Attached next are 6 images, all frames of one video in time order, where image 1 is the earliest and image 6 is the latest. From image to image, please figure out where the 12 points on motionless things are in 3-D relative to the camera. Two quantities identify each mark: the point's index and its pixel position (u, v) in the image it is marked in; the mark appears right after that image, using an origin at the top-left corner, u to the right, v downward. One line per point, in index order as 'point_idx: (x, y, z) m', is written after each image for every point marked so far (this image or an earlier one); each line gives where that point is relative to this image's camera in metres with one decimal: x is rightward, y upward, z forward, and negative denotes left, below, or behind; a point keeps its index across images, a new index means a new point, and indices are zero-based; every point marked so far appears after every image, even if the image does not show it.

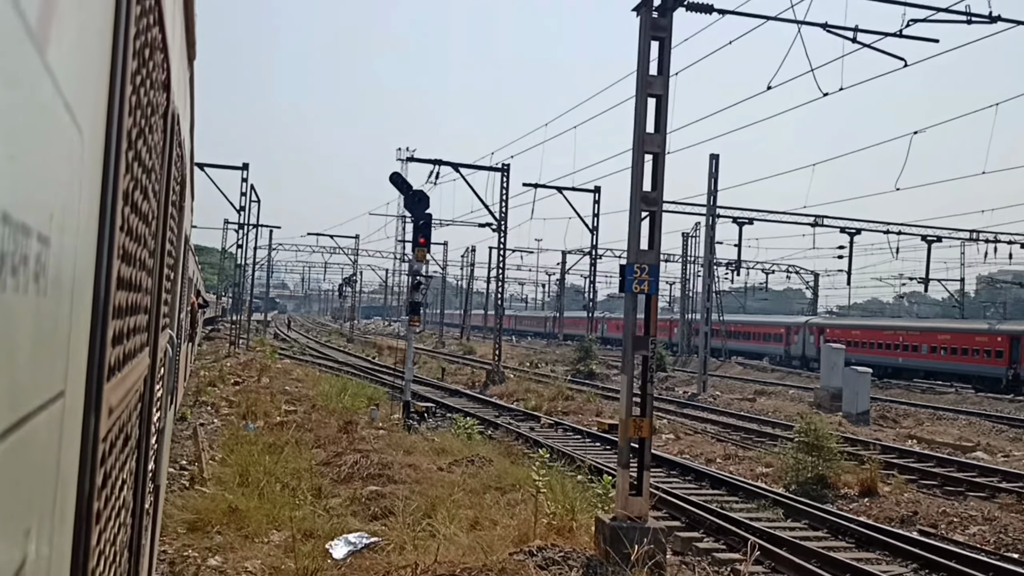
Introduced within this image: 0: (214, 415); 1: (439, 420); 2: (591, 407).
0: (-6.3, -2.7, +17.1) m
1: (-1.5, -2.7, +17.0) m
2: (+1.9, -2.8, +19.3) m
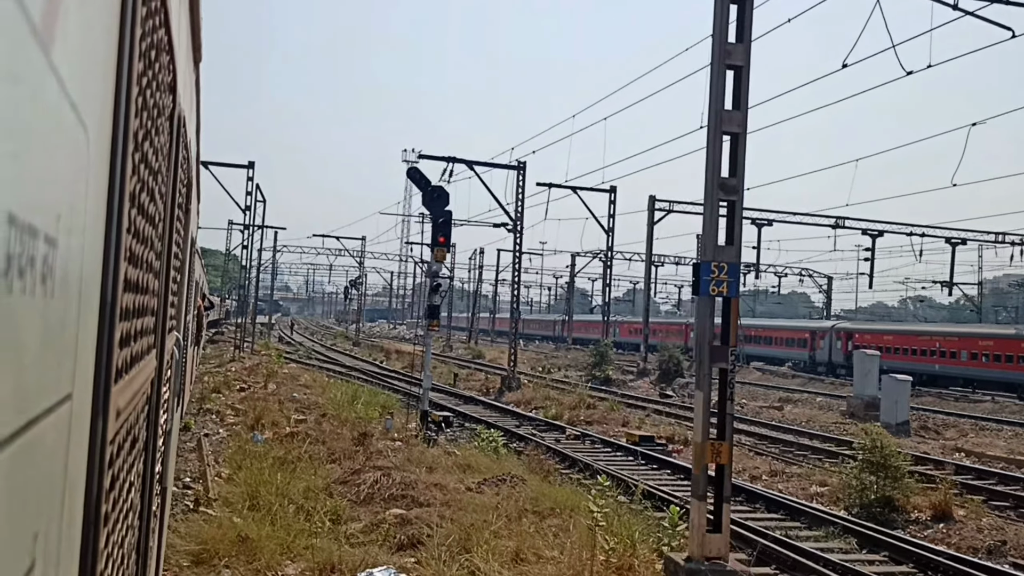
0: (-5.8, -2.7, +16.1) m
1: (-1.1, -2.8, +16.0) m
2: (+2.4, -2.9, +18.3) m
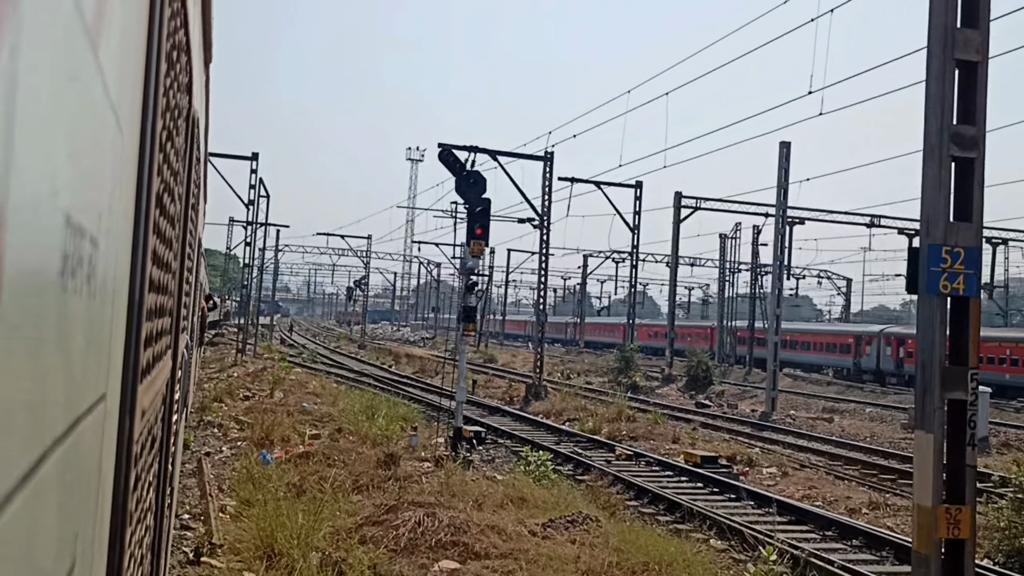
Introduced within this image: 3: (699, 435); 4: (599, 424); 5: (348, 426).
0: (-5.1, -2.7, +14.3) m
1: (-0.4, -2.8, +14.2) m
2: (+3.1, -2.9, +16.5) m
3: (+3.7, -2.9, +16.2) m
4: (+1.9, -2.9, +17.5) m
5: (-3.1, -2.6, +15.2) m
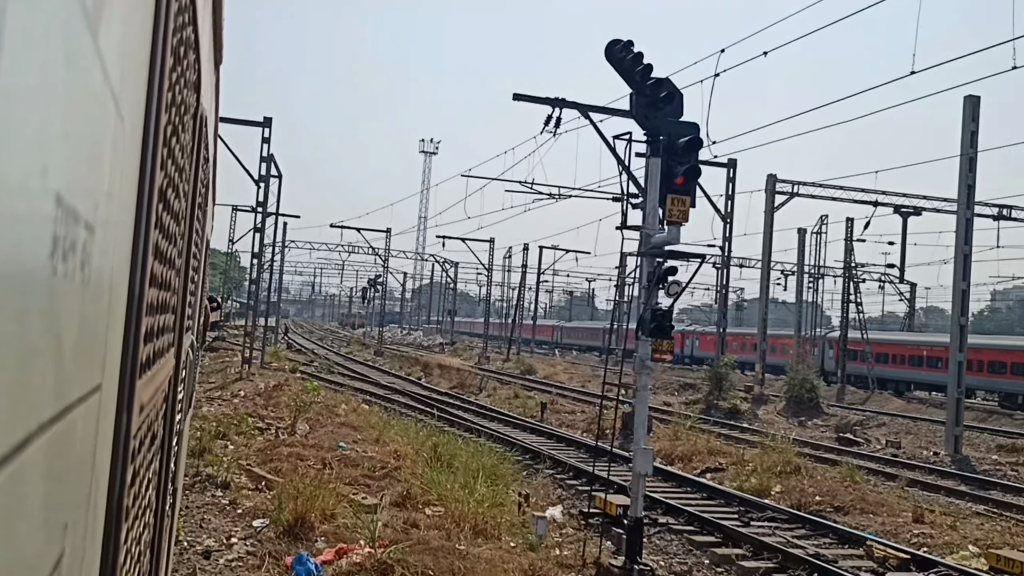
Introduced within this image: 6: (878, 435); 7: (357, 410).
0: (-3.1, -2.6, +9.0) m
1: (+1.6, -2.7, +8.9) m
2: (+5.0, -2.9, +11.2) m
3: (+5.7, -2.9, +11.0) m
4: (+3.8, -2.9, +12.2) m
5: (-1.1, -2.5, +9.9) m
6: (+8.7, -3.5, +19.5) m
7: (-3.4, -2.6, +17.5) m
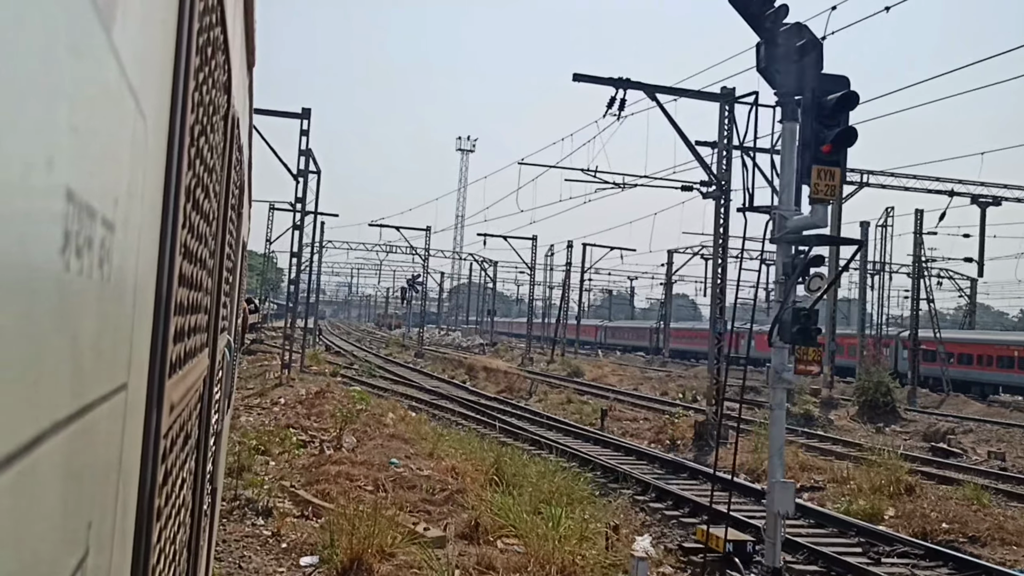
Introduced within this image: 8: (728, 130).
0: (-2.3, -2.6, +7.7) m
1: (+2.5, -2.7, +7.4) m
2: (+6.0, -2.8, +9.6) m
3: (+6.6, -2.8, +9.3) m
4: (+4.8, -2.8, +10.7) m
5: (-0.2, -2.5, +8.5) m
6: (+10.0, -3.4, +17.8) m
7: (-2.1, -2.6, +16.3) m
8: (+4.3, +3.2, +16.2) m
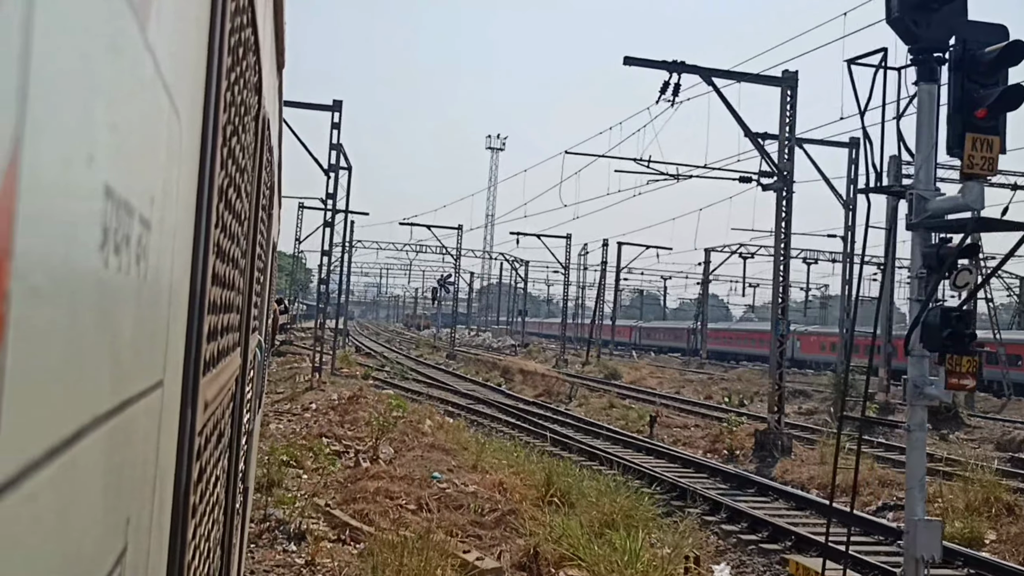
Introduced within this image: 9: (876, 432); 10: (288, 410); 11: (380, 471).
0: (-1.7, -2.5, +6.8) m
1: (+3.0, -2.6, +6.4) m
2: (+6.6, -2.8, +8.4) m
3: (+7.3, -2.8, +8.1) m
4: (+5.5, -2.8, +9.5) m
5: (+0.4, -2.5, +7.5) m
6: (+10.9, -3.4, +16.4) m
7: (-1.3, -2.6, +15.4) m
8: (+5.1, +3.2, +15.0) m
9: (+8.6, -3.4, +19.5) m
10: (-4.6, -2.5, +16.6) m
11: (-1.8, -2.4, +10.7) m
